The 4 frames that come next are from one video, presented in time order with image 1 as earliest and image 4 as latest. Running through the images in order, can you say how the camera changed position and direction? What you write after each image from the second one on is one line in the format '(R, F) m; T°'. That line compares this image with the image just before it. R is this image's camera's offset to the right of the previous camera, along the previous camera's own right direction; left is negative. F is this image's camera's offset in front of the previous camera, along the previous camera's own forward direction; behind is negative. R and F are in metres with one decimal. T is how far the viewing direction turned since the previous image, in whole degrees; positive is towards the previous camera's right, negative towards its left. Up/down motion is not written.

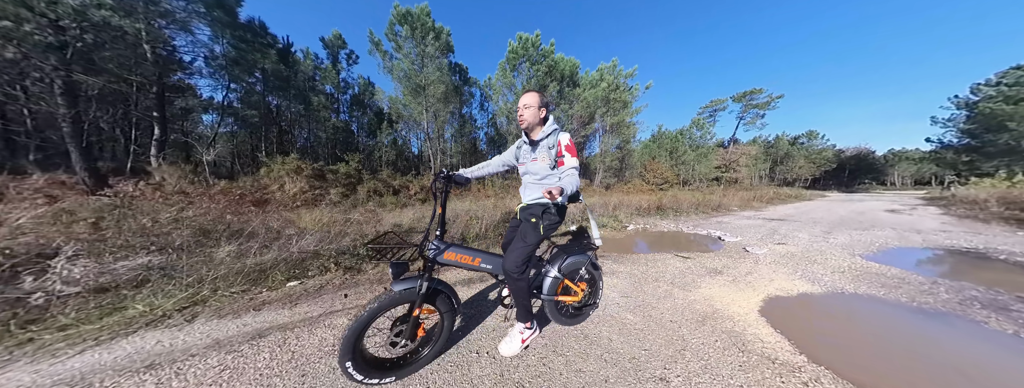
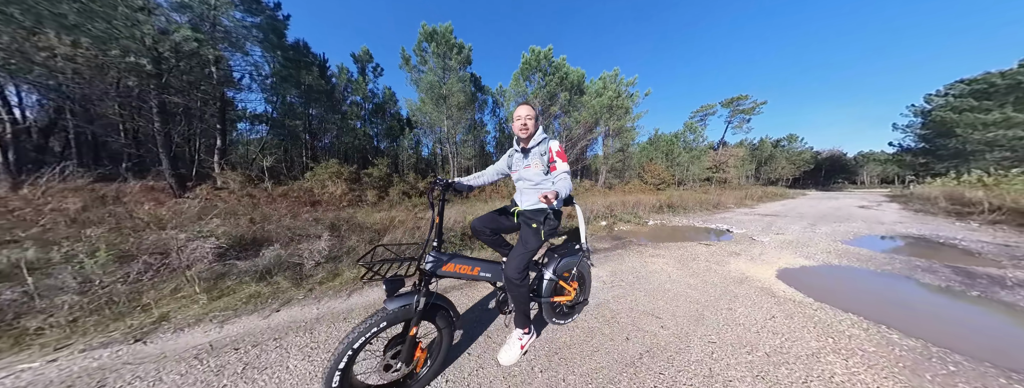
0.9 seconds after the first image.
(-1.6, -0.9) m; +2°
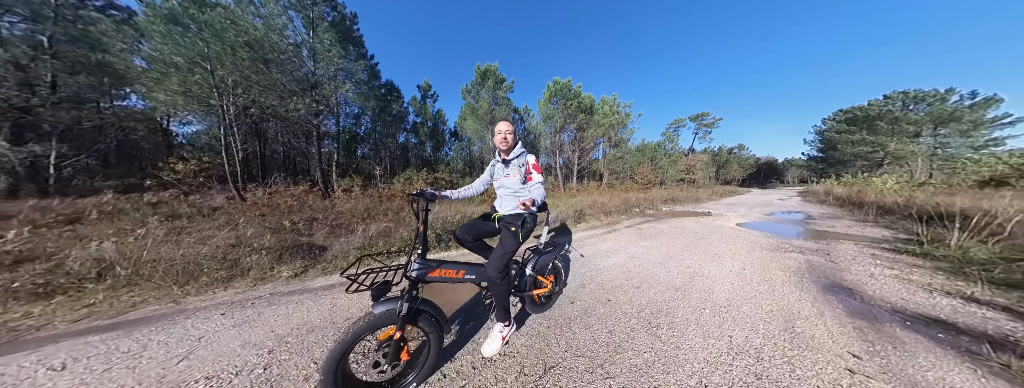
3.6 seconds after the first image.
(-4.4, -3.4) m; +6°
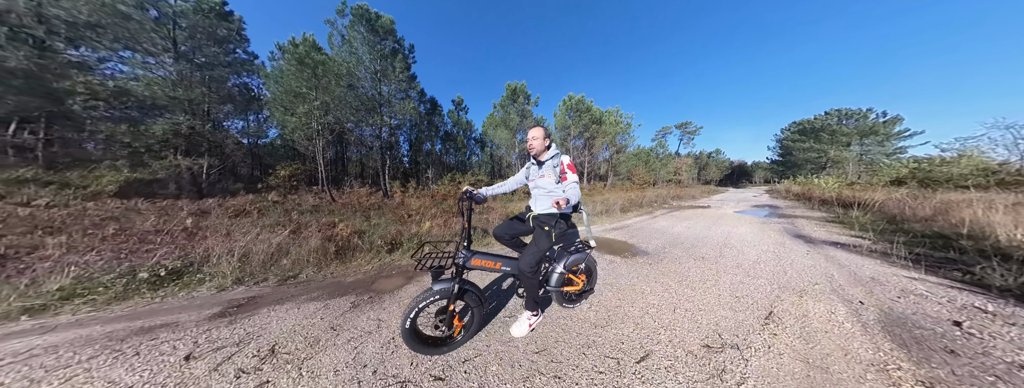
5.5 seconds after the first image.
(-3.3, -2.0) m; +4°
